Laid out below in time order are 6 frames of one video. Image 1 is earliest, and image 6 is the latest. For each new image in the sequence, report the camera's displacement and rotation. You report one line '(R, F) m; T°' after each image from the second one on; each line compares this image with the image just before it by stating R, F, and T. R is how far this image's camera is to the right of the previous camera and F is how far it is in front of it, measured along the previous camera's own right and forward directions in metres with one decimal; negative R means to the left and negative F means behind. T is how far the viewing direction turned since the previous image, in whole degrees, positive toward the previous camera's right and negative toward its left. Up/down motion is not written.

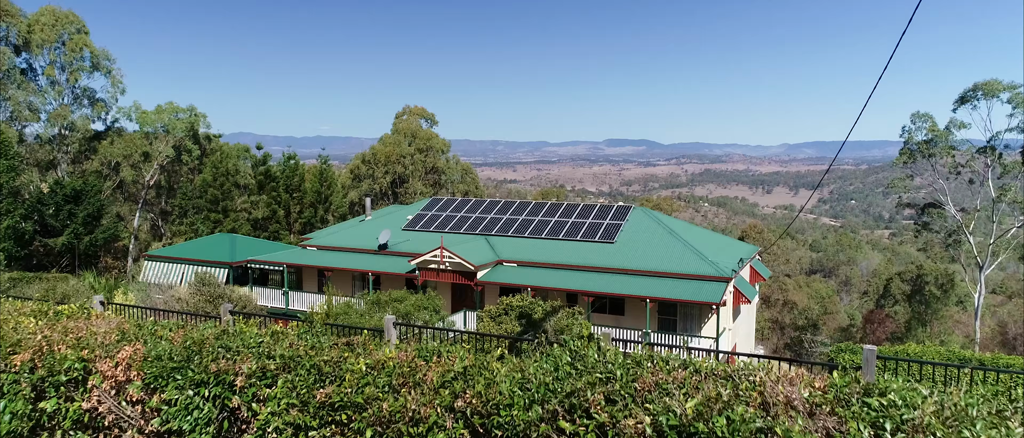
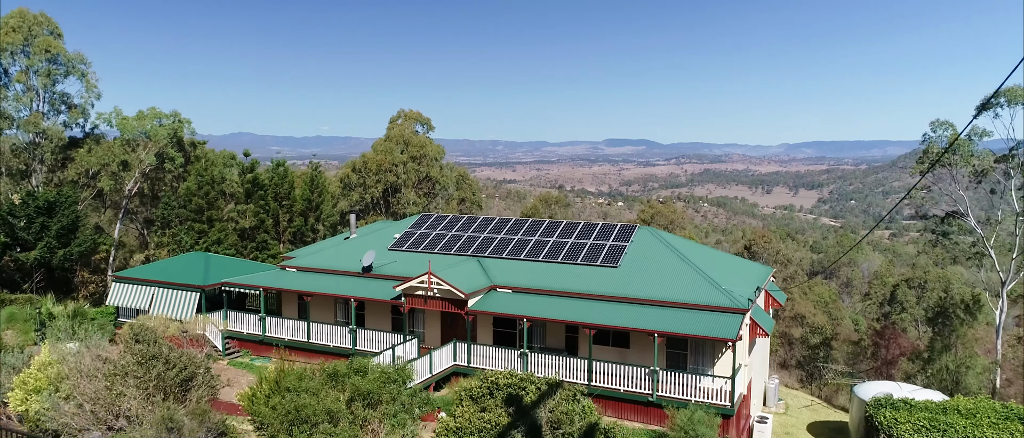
(+0.1, +1.4) m; 0°
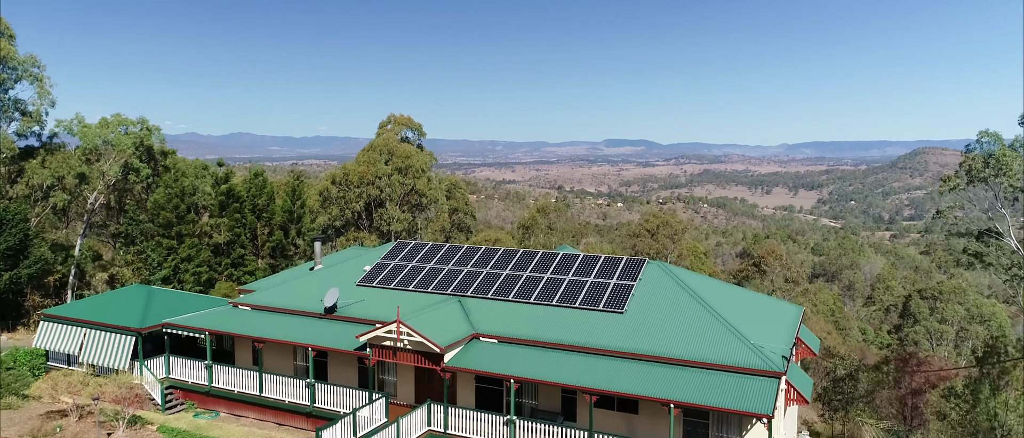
(+0.3, +2.4) m; 0°
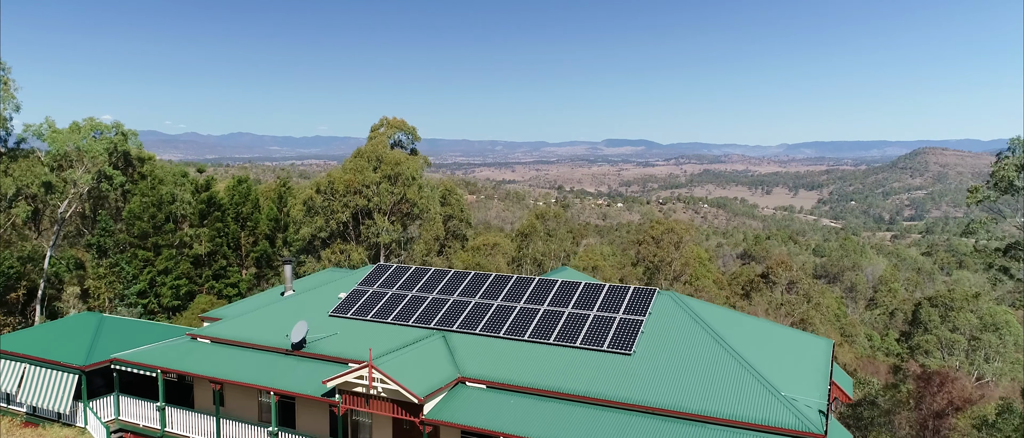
(+0.2, +1.7) m; 0°
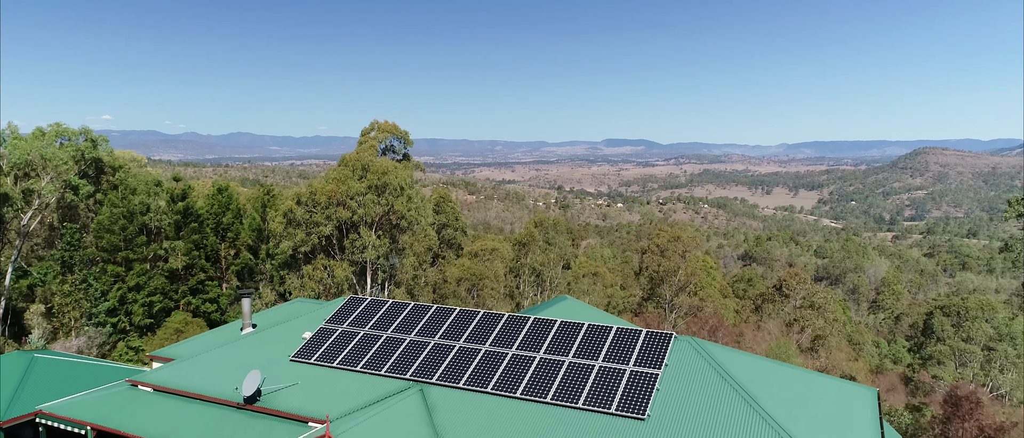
(+0.2, +1.9) m; 0°
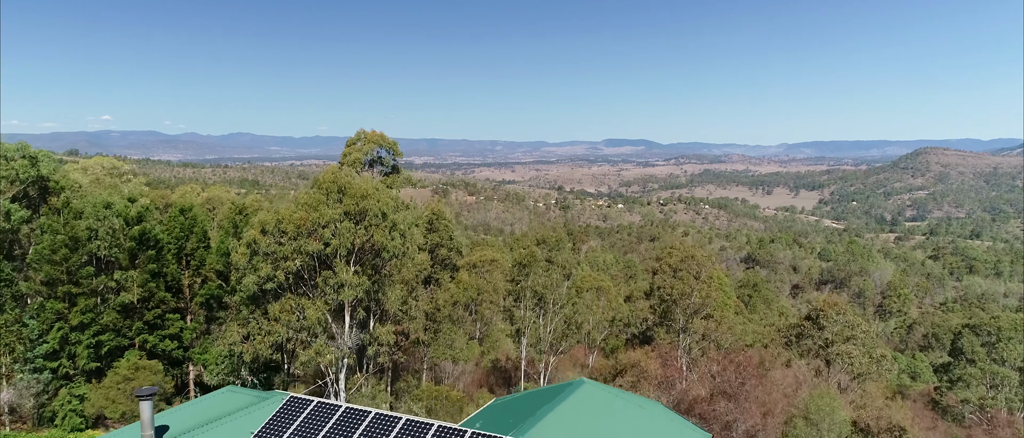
(0.0, +3.5) m; 0°
